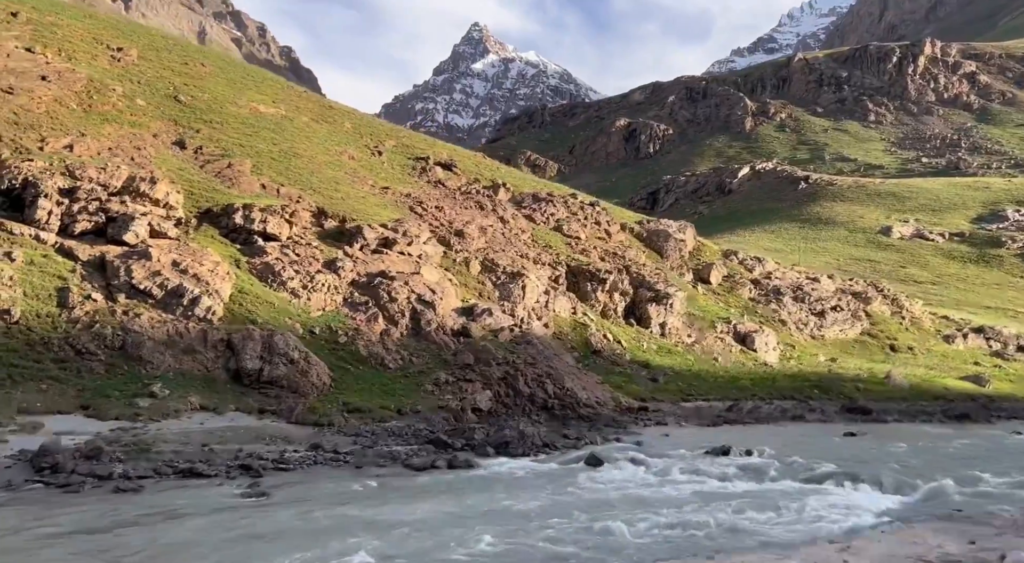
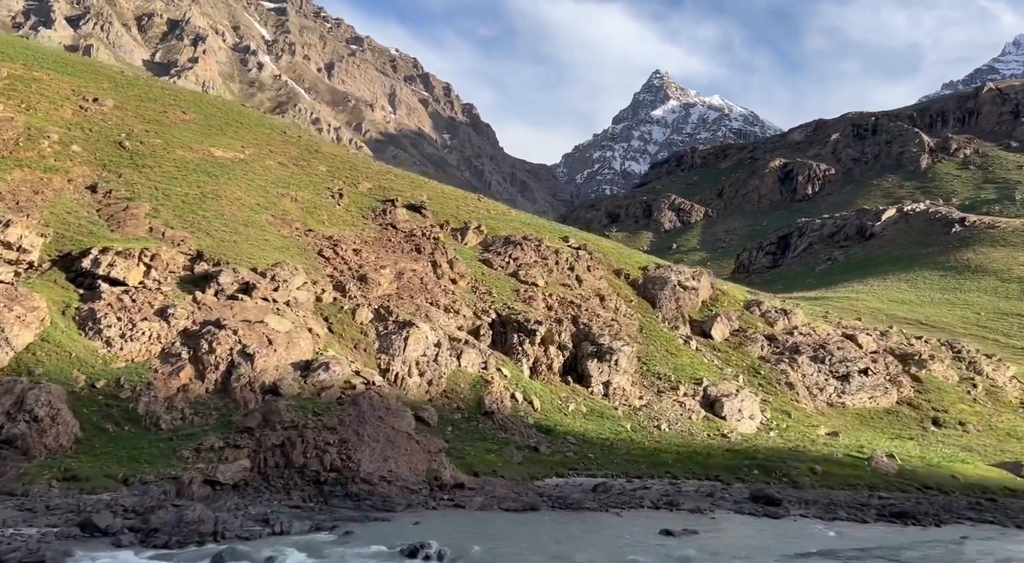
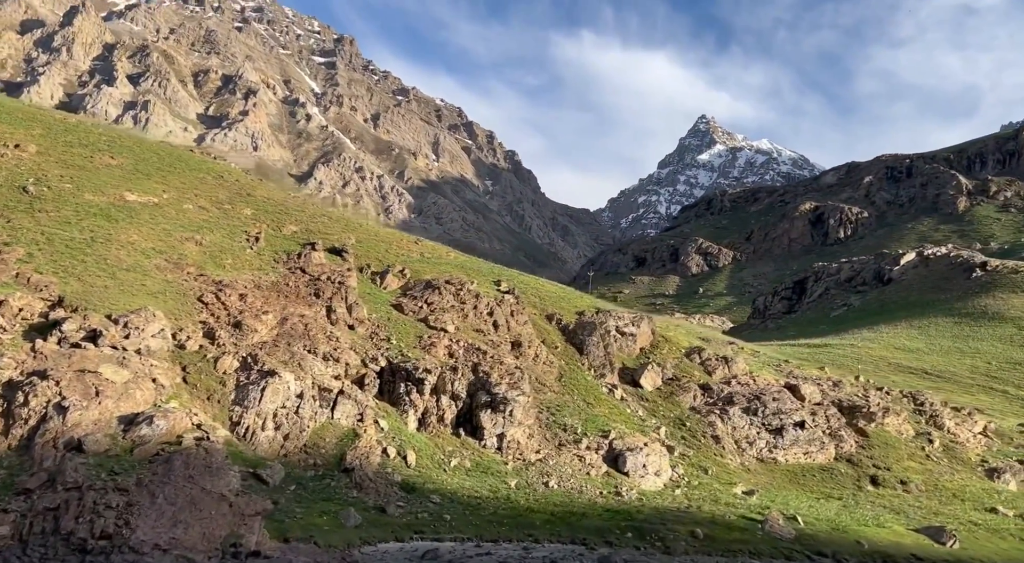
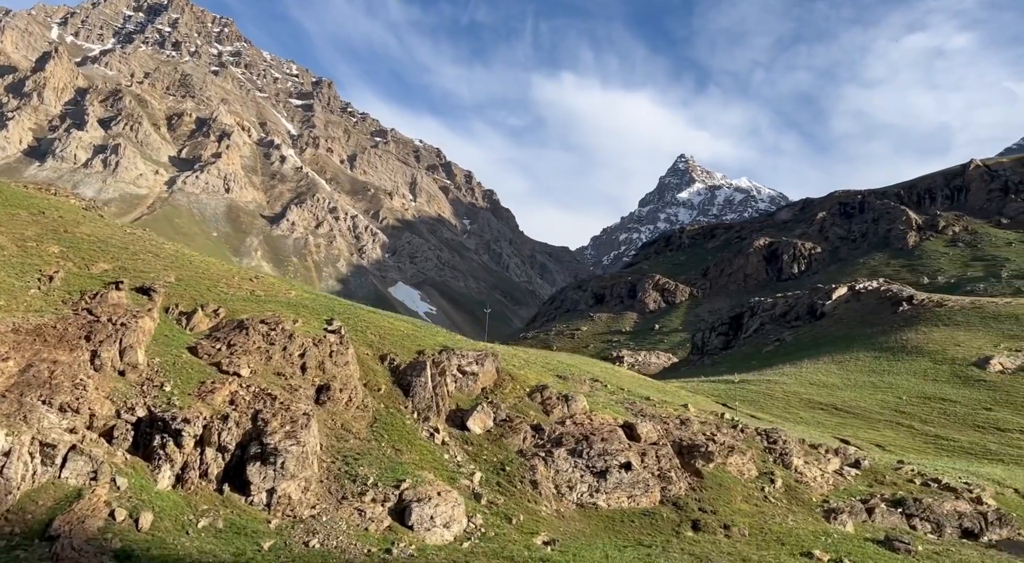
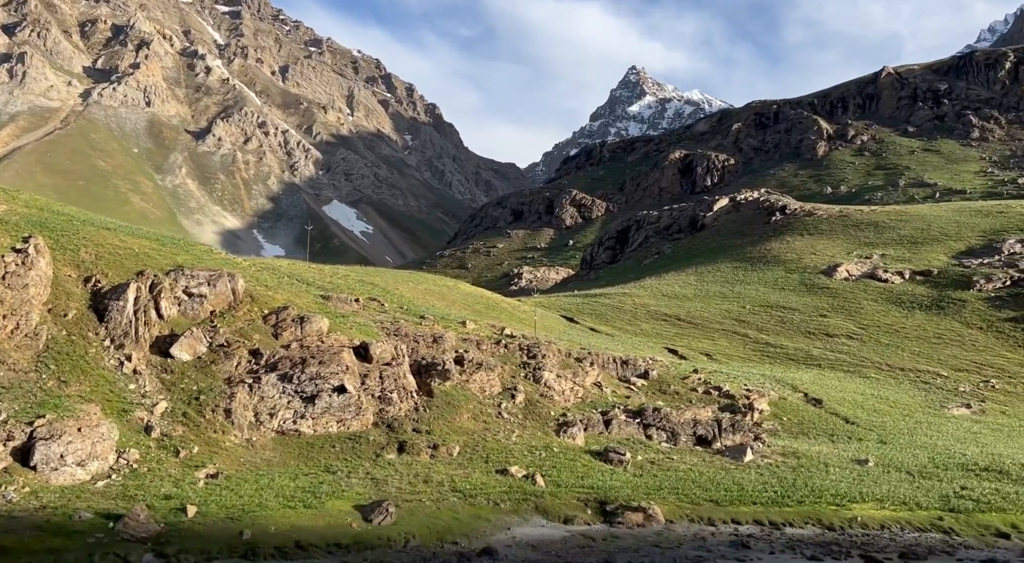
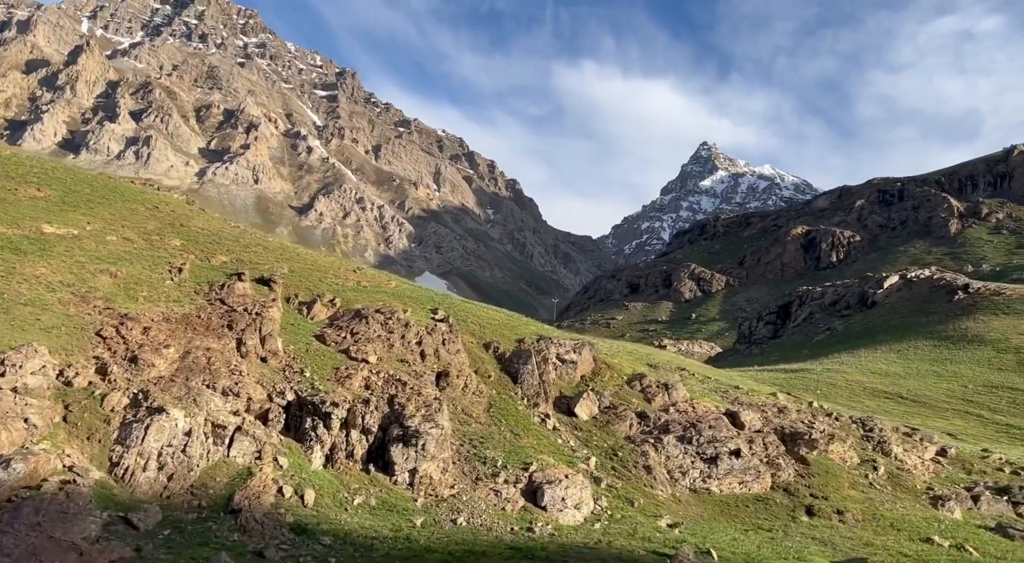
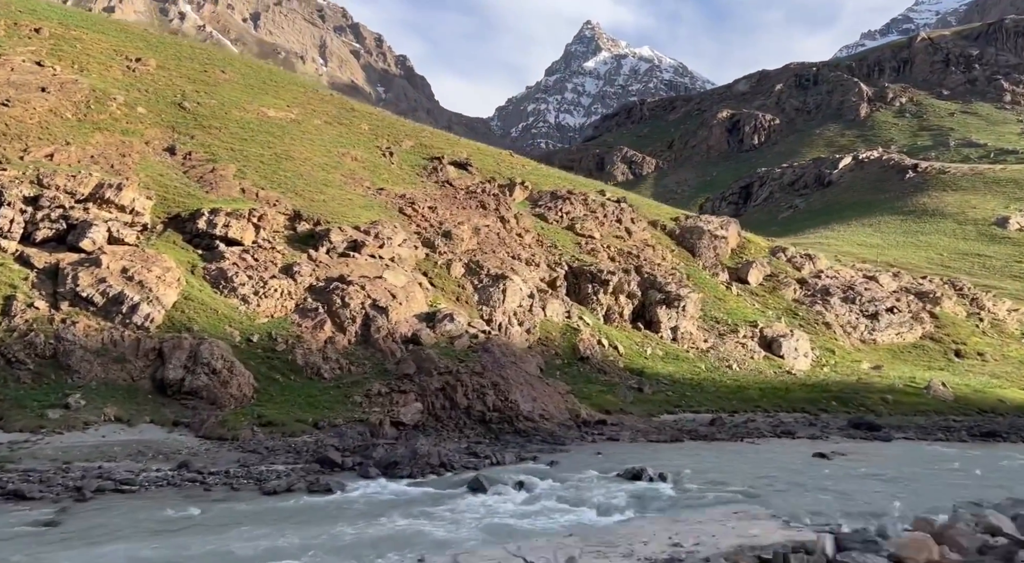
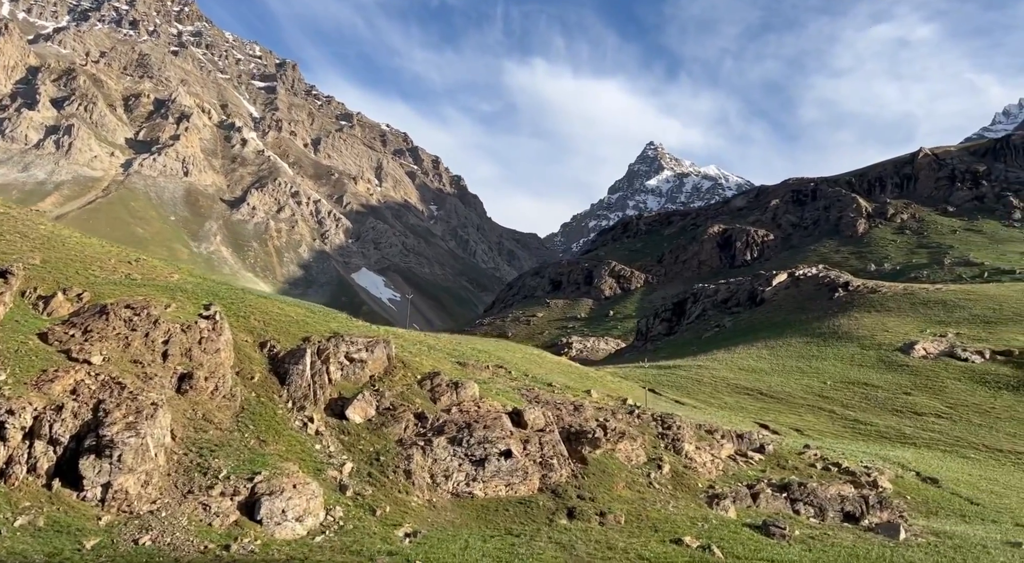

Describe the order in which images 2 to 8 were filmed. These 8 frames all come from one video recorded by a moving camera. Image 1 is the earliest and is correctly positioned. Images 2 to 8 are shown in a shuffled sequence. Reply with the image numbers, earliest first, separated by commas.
7, 2, 3, 6, 4, 8, 5
